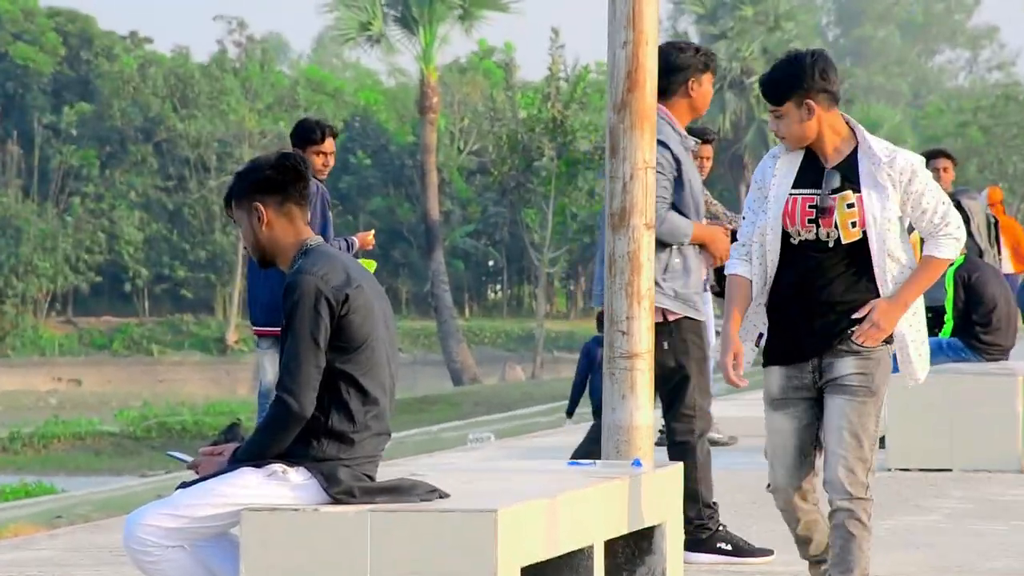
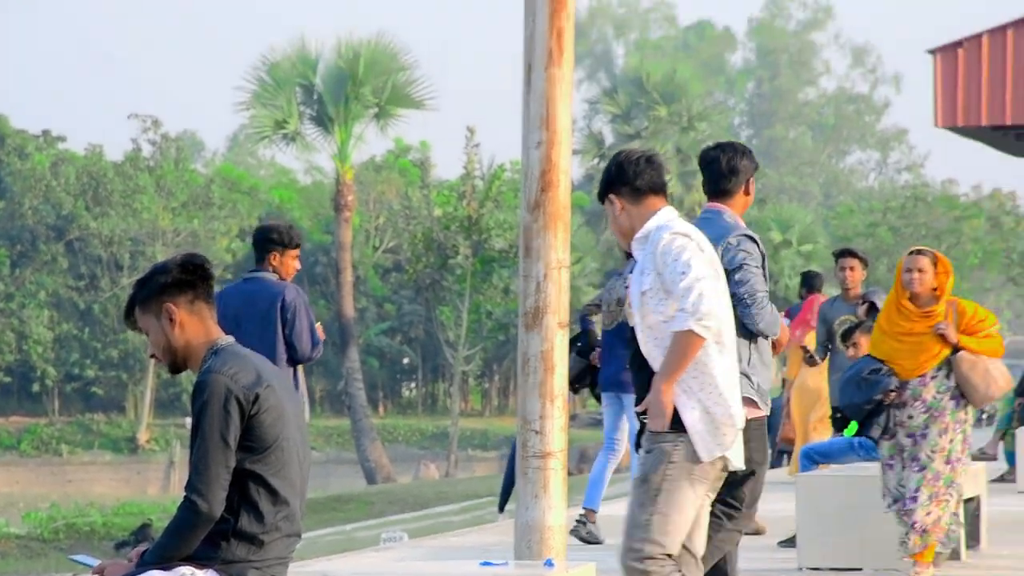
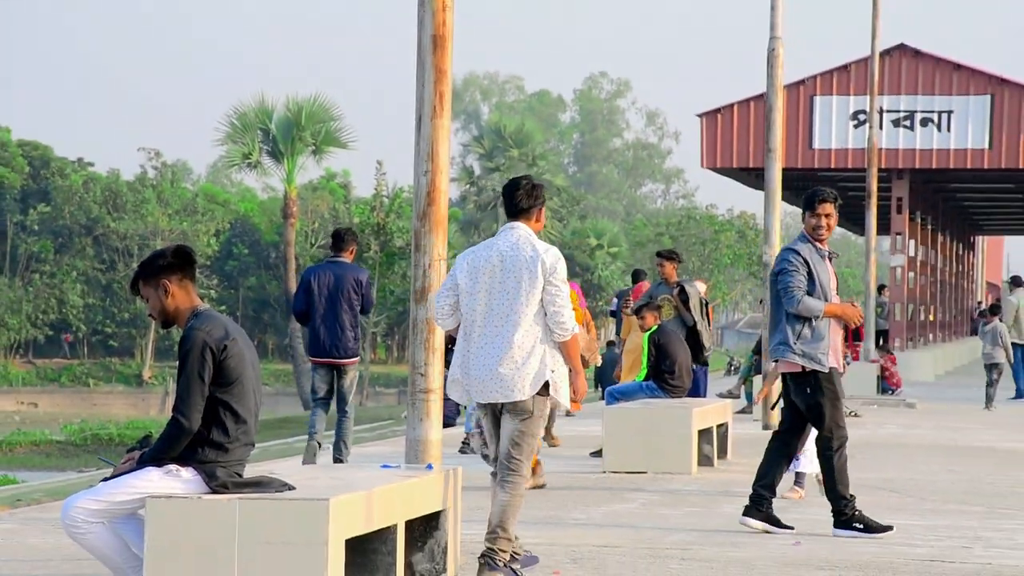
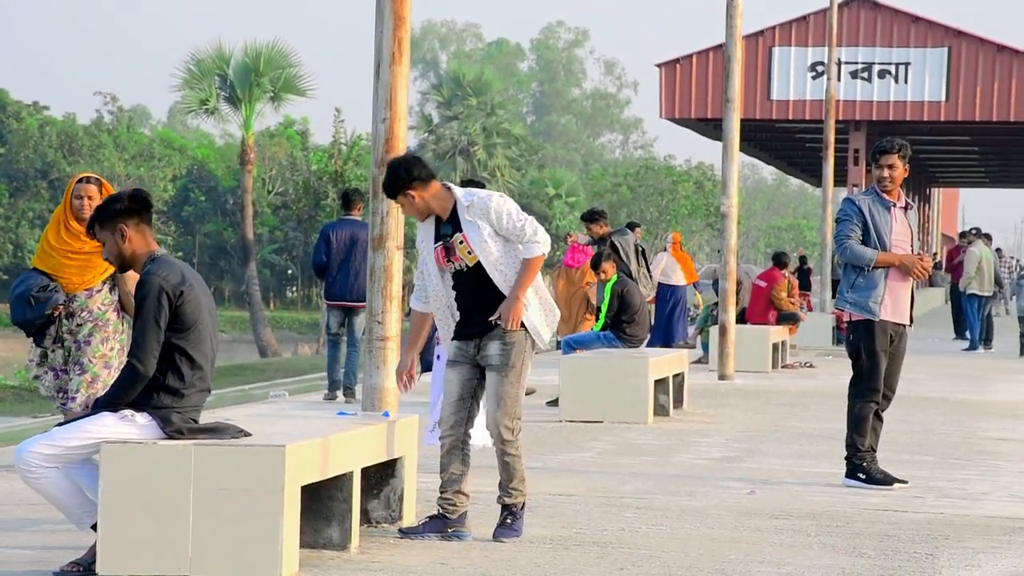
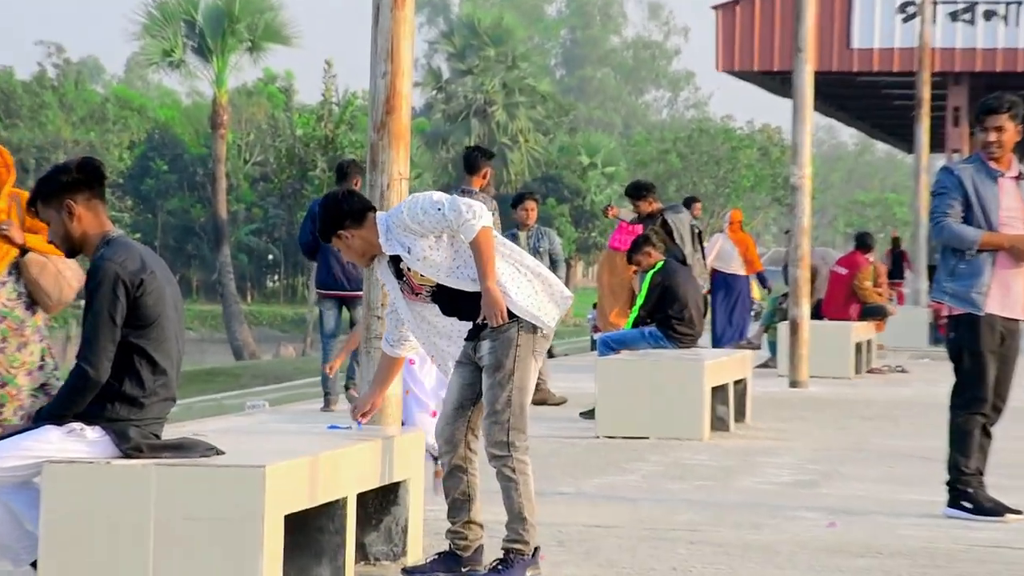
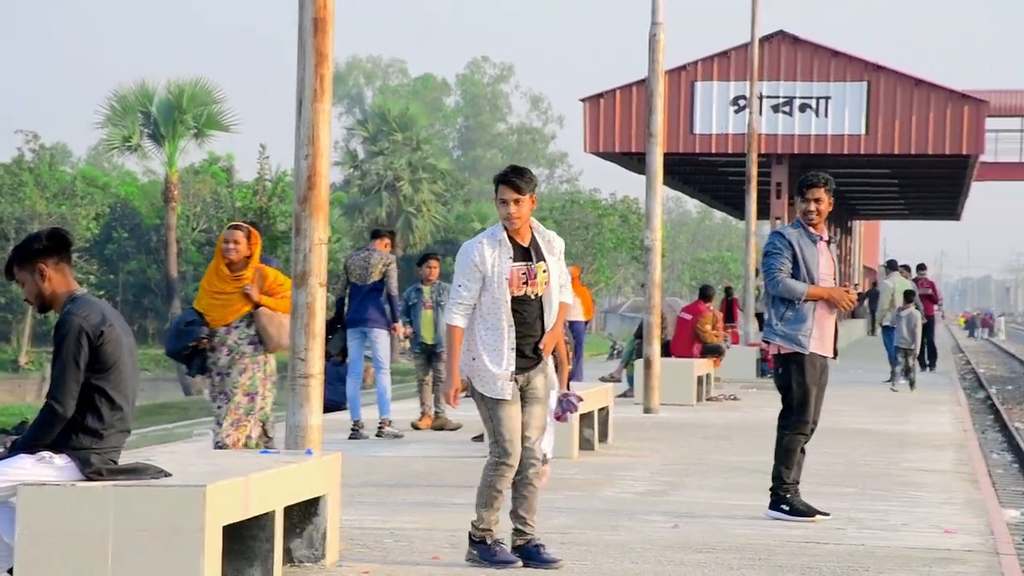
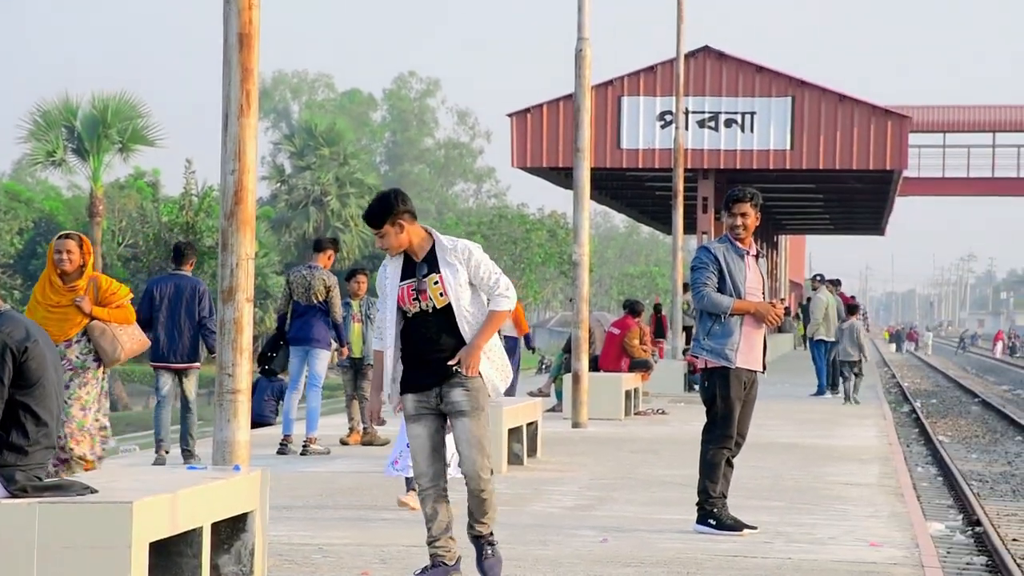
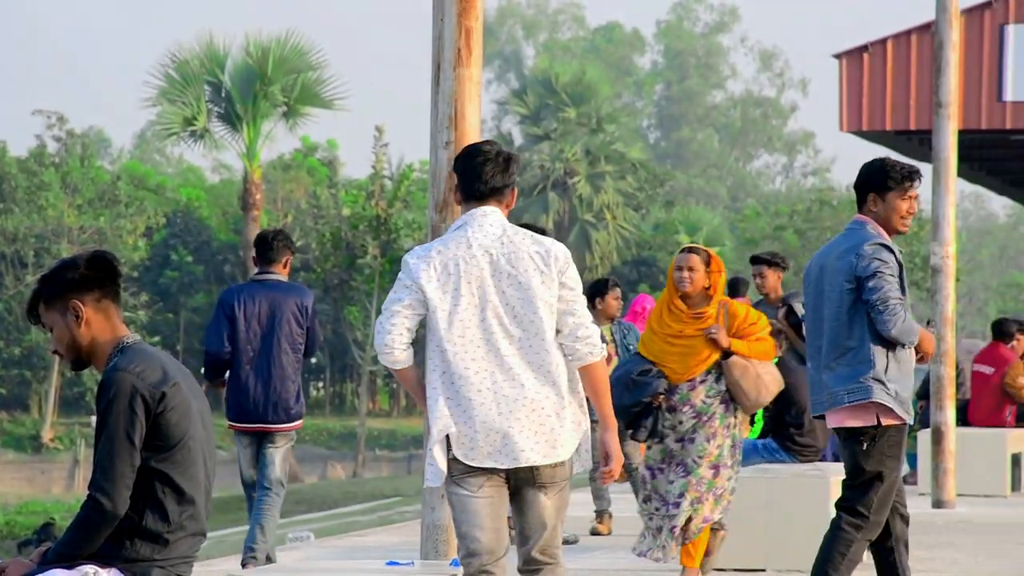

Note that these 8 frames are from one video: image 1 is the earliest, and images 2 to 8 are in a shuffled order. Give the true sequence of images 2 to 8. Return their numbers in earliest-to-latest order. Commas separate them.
2, 8, 3, 6, 7, 4, 5
